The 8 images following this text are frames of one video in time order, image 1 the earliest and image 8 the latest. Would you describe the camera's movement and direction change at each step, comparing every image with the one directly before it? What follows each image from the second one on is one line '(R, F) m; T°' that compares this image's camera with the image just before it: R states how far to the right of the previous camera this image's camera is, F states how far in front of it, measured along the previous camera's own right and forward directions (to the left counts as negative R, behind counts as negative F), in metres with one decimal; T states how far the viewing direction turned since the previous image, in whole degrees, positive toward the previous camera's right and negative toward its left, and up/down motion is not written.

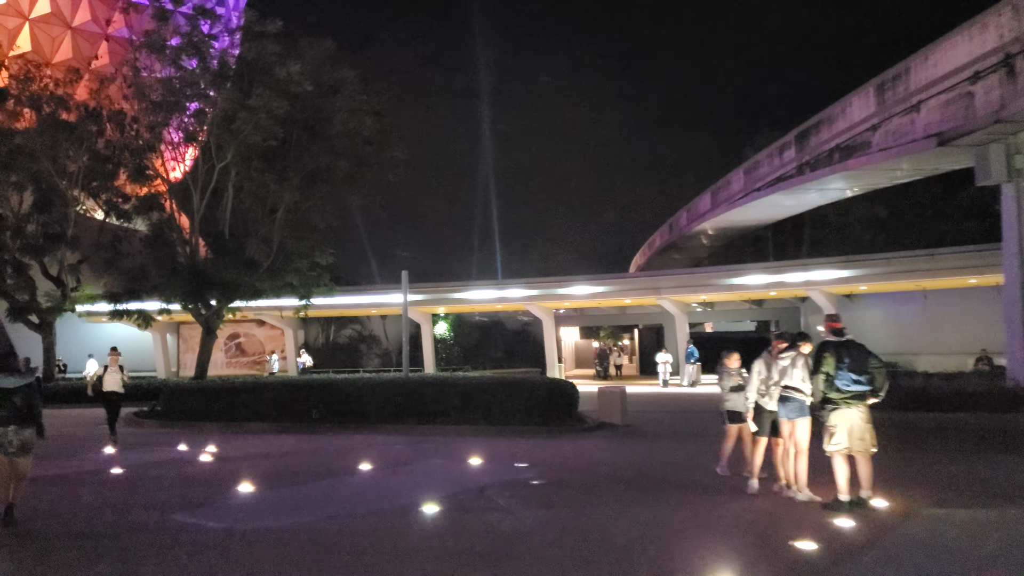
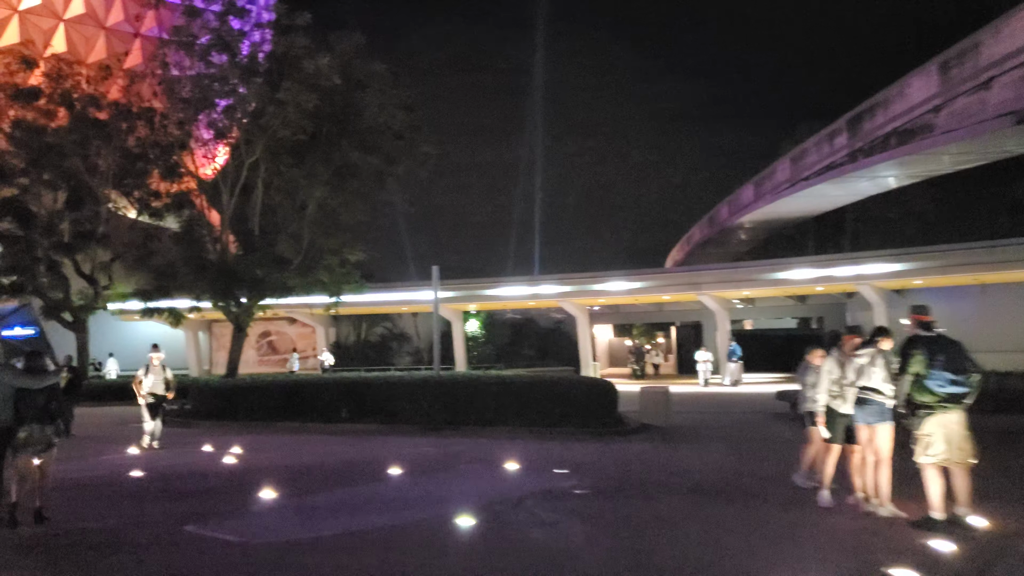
(-0.1, +0.6) m; -2°
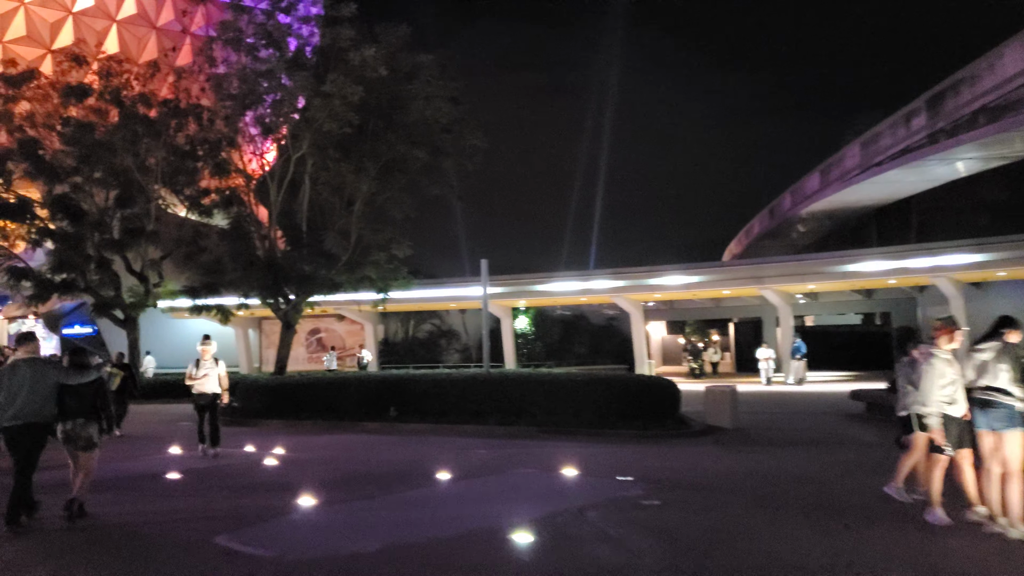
(-0.1, +0.6) m; -3°
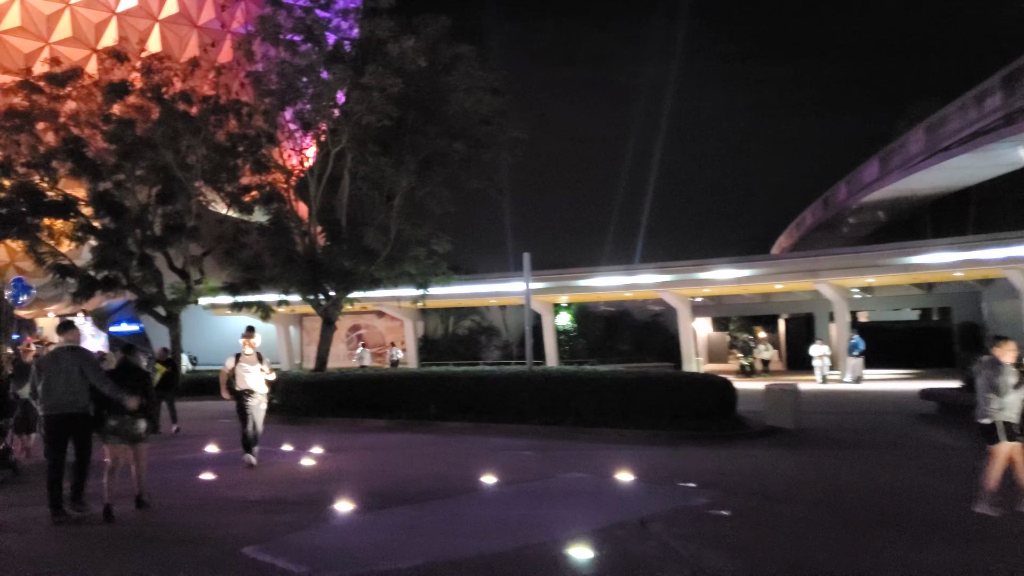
(-0.1, +0.5) m; -3°
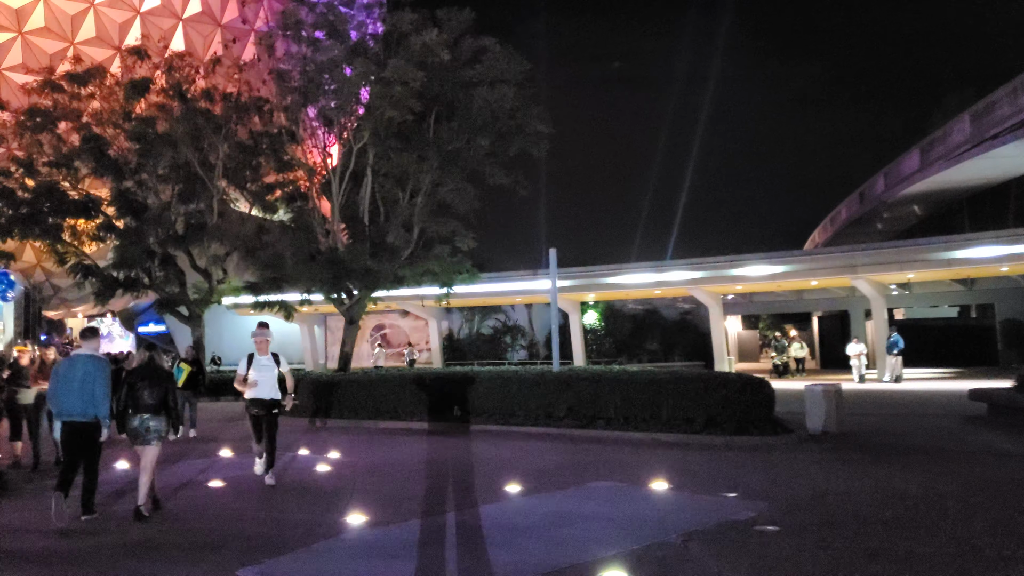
(0.0, +0.5) m; -2°
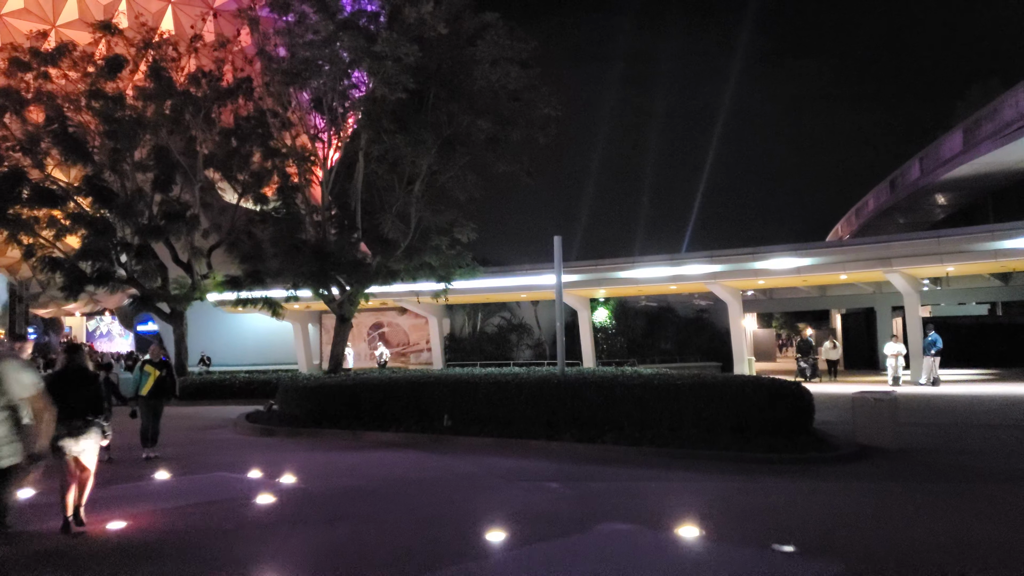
(+0.2, +1.6) m; -1°
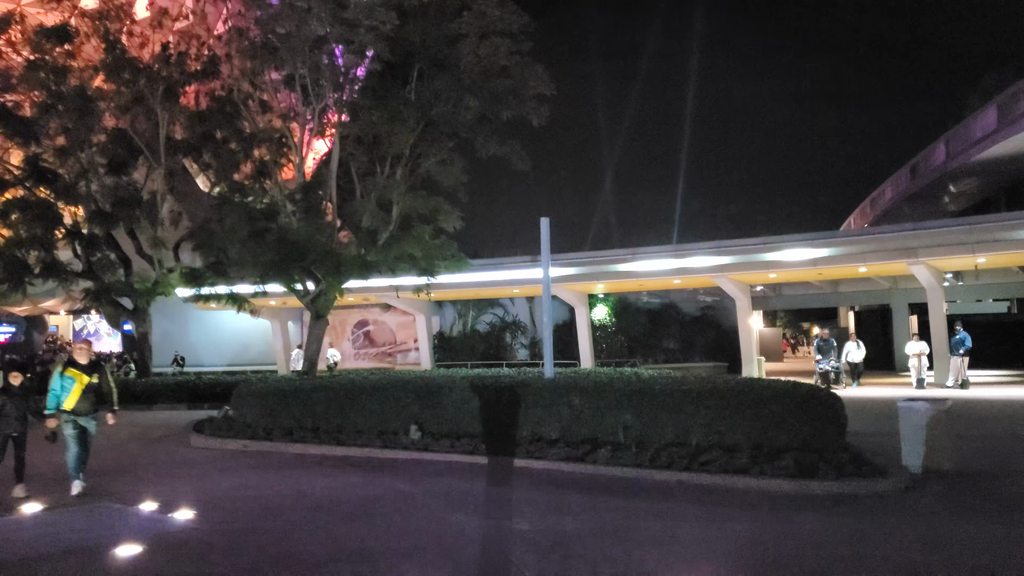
(+0.3, +1.7) m; 0°
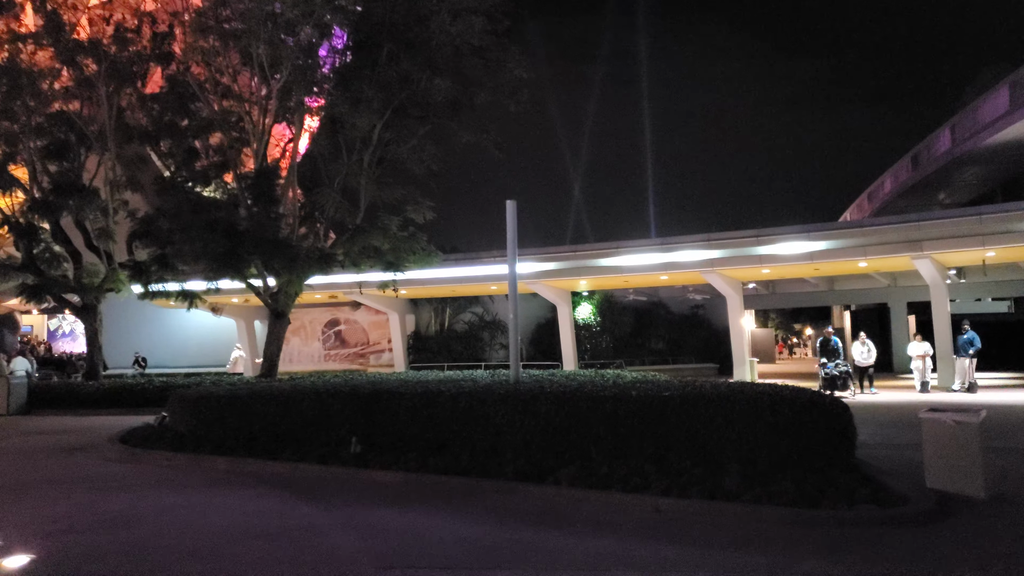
(+0.4, +1.3) m; +1°
